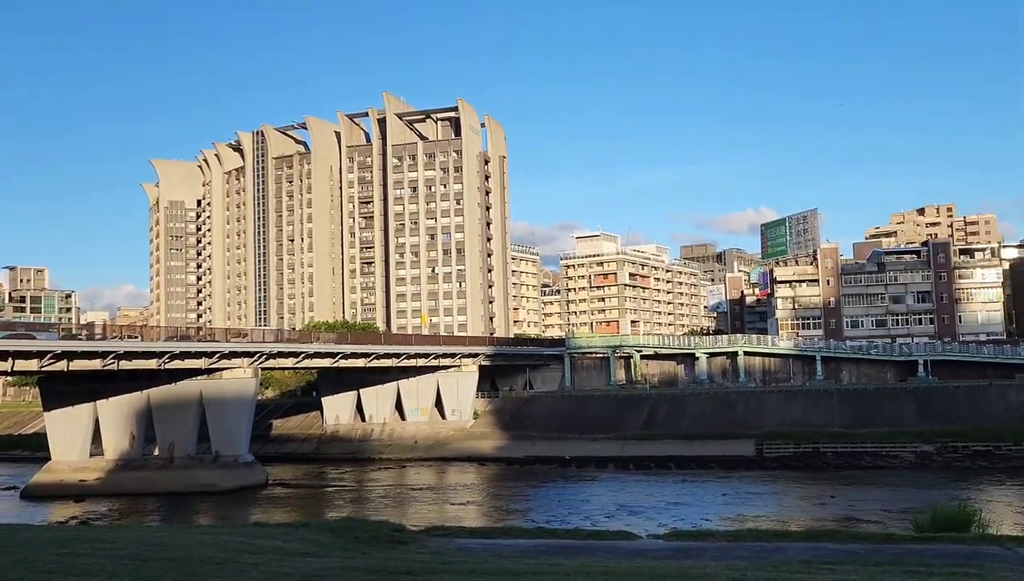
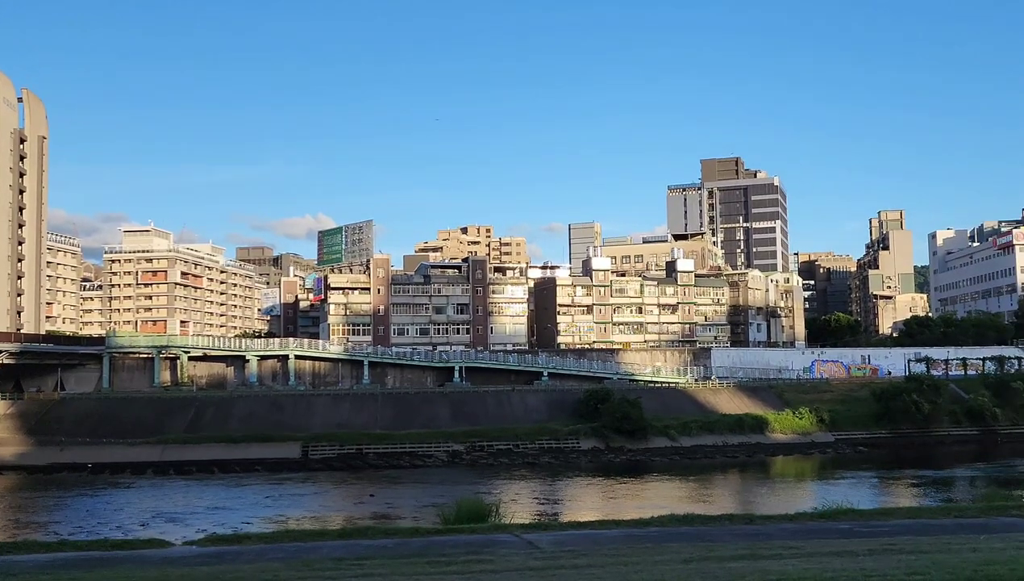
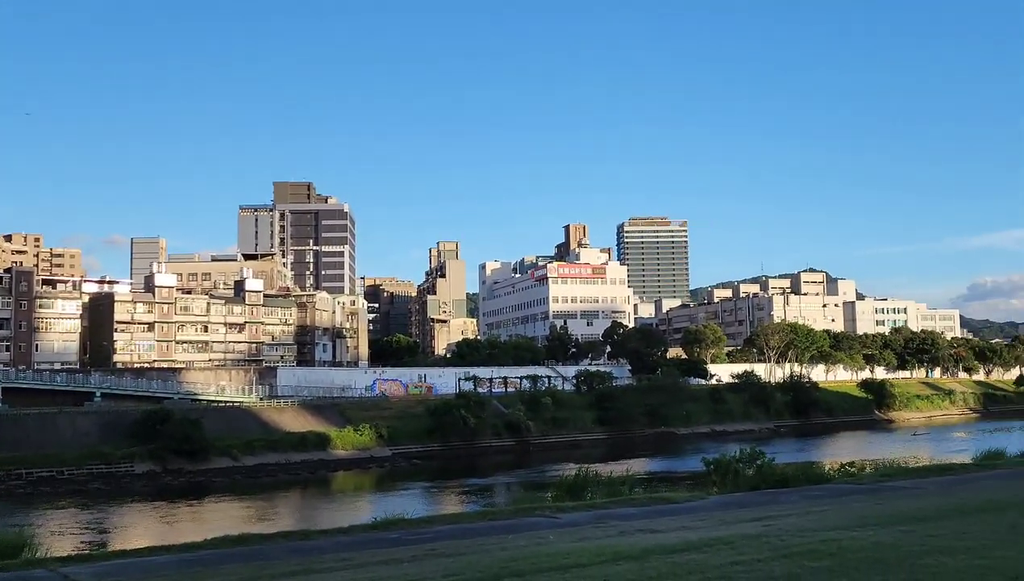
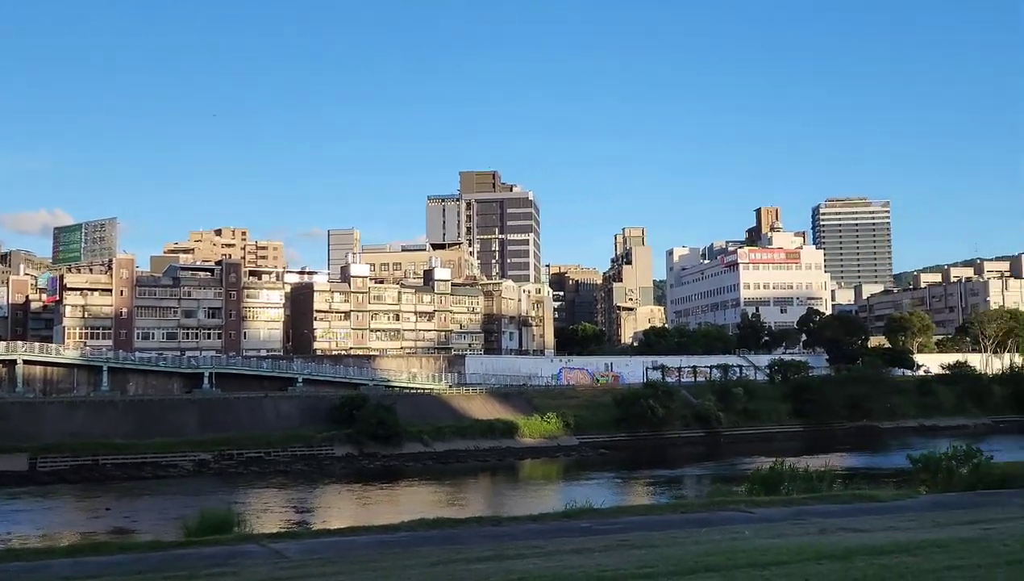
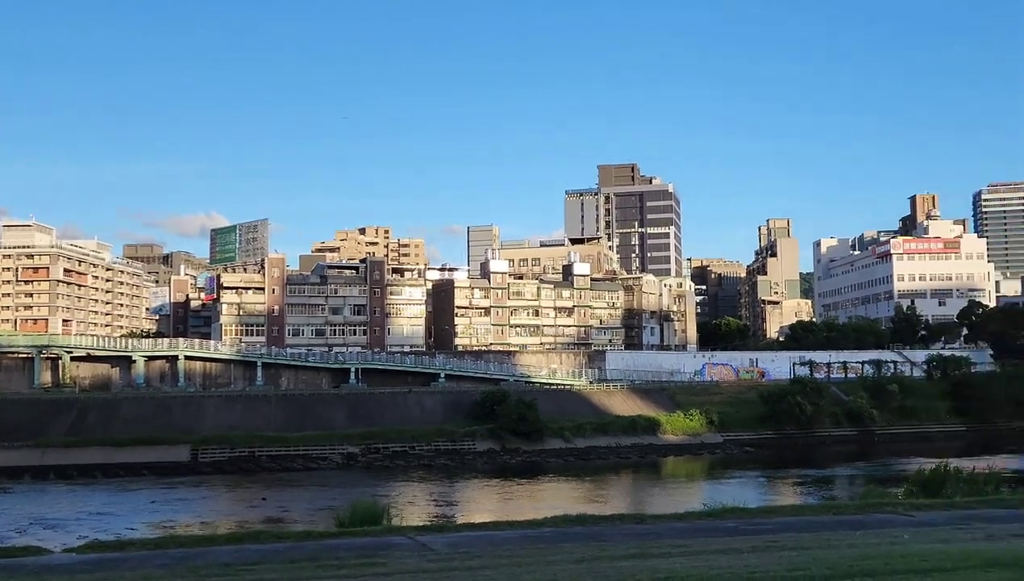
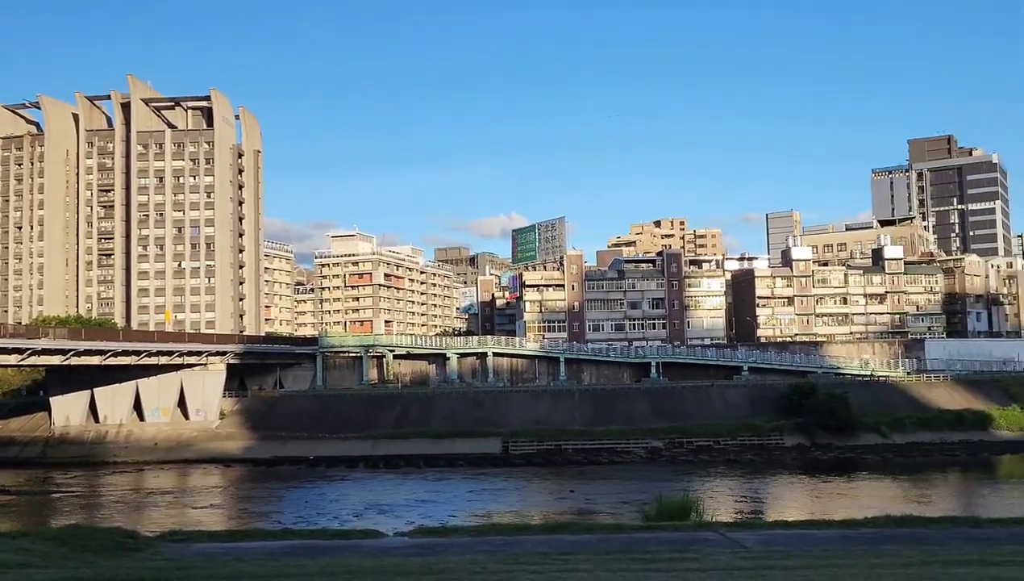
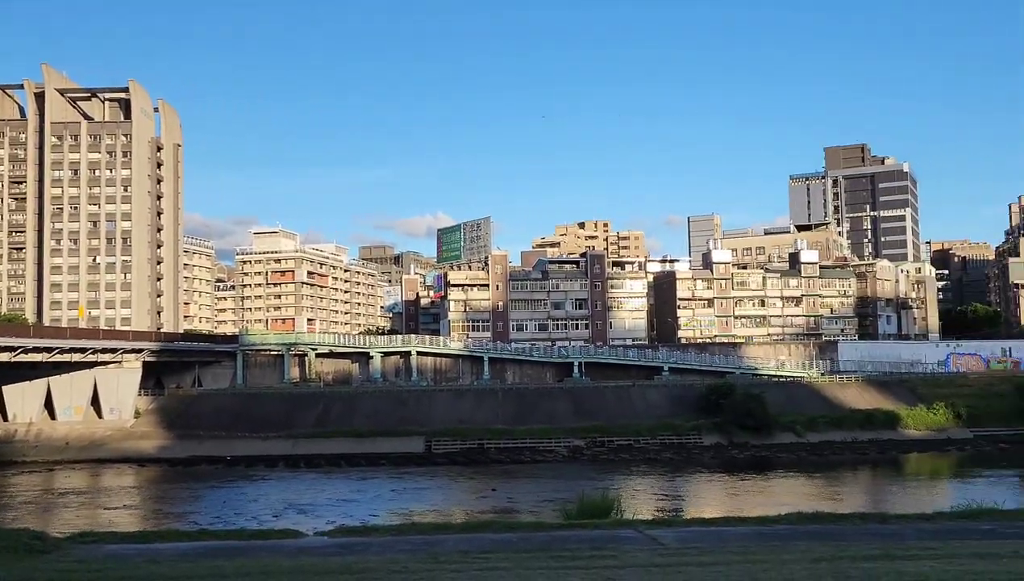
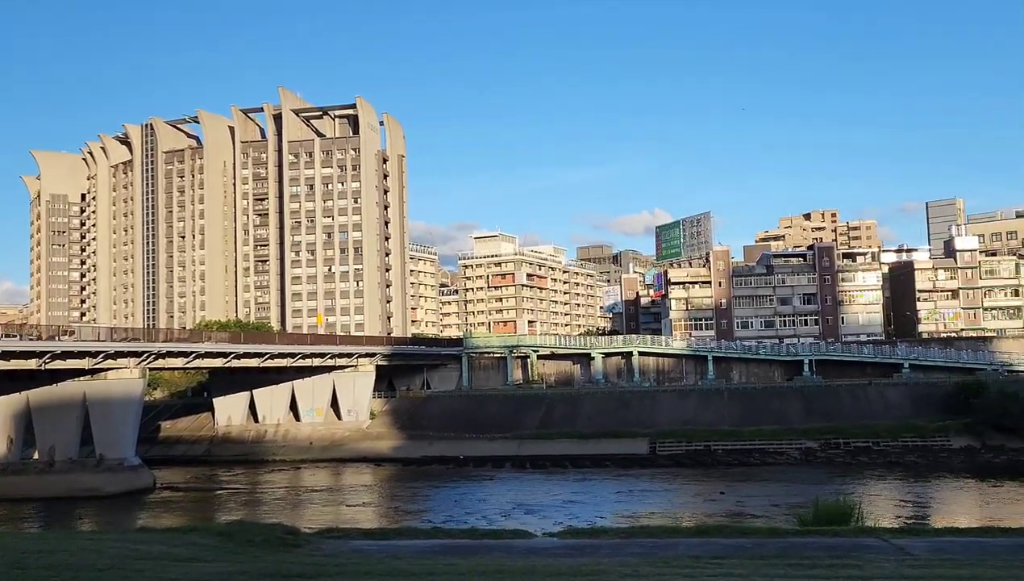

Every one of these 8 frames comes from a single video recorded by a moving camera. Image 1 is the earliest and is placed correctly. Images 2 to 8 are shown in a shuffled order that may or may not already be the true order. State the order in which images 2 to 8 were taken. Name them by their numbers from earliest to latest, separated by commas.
8, 6, 7, 2, 5, 4, 3
